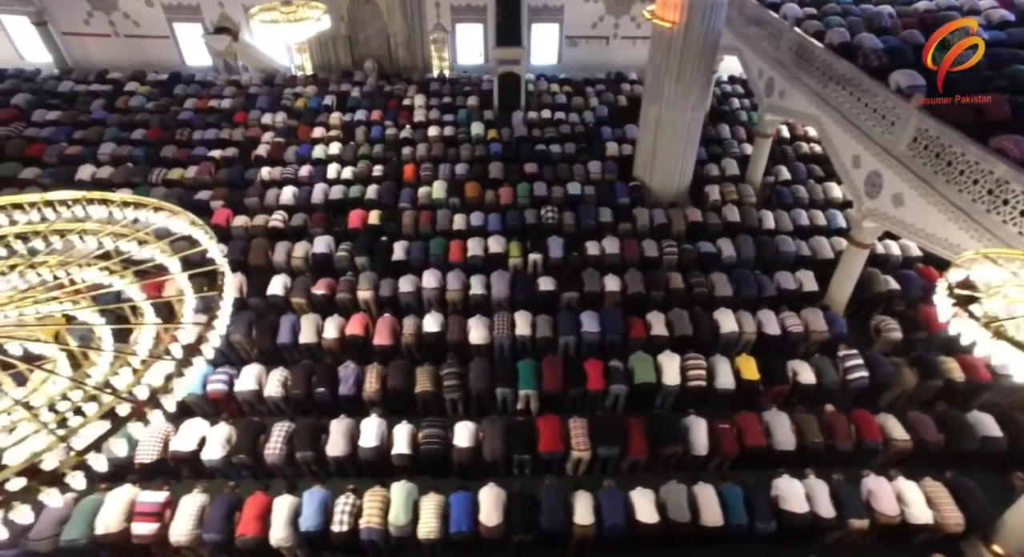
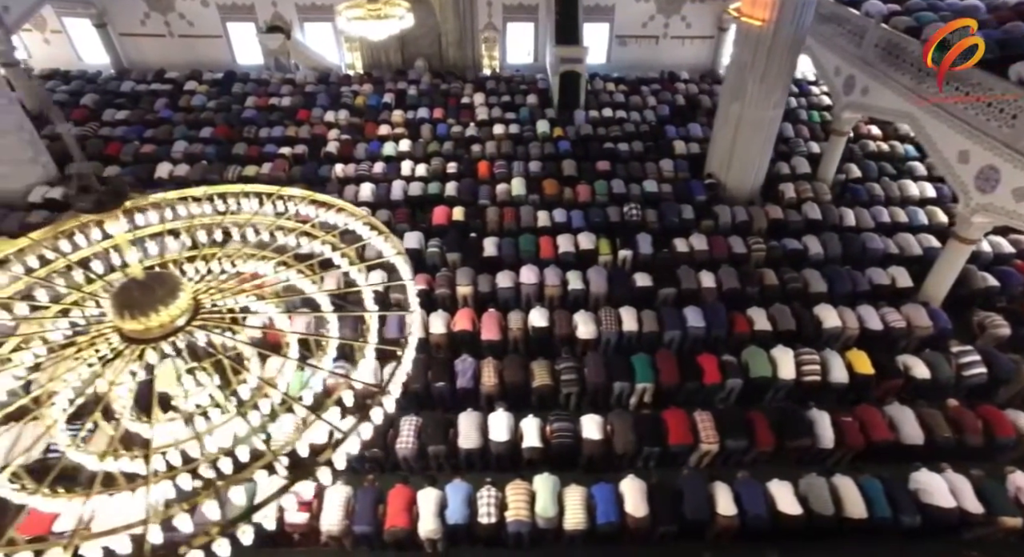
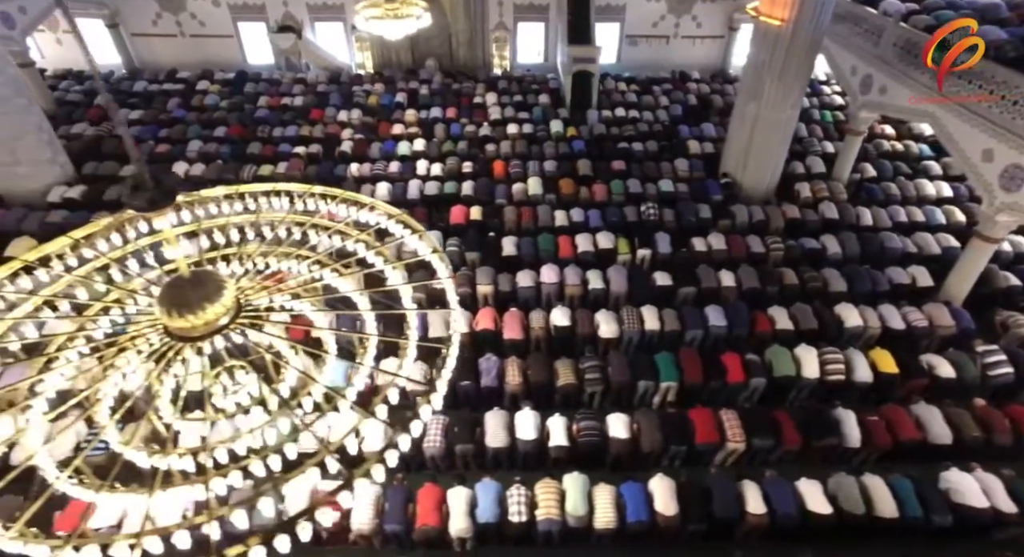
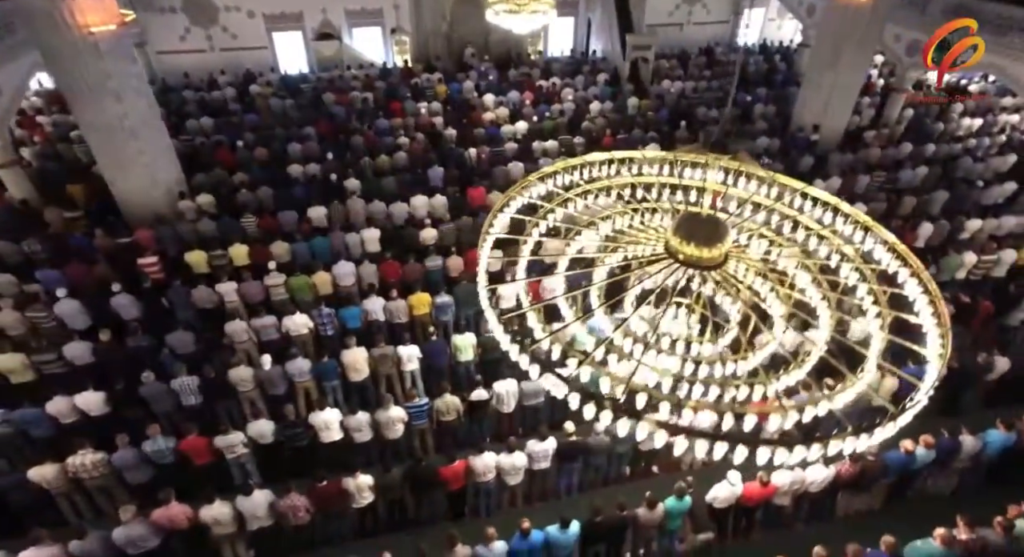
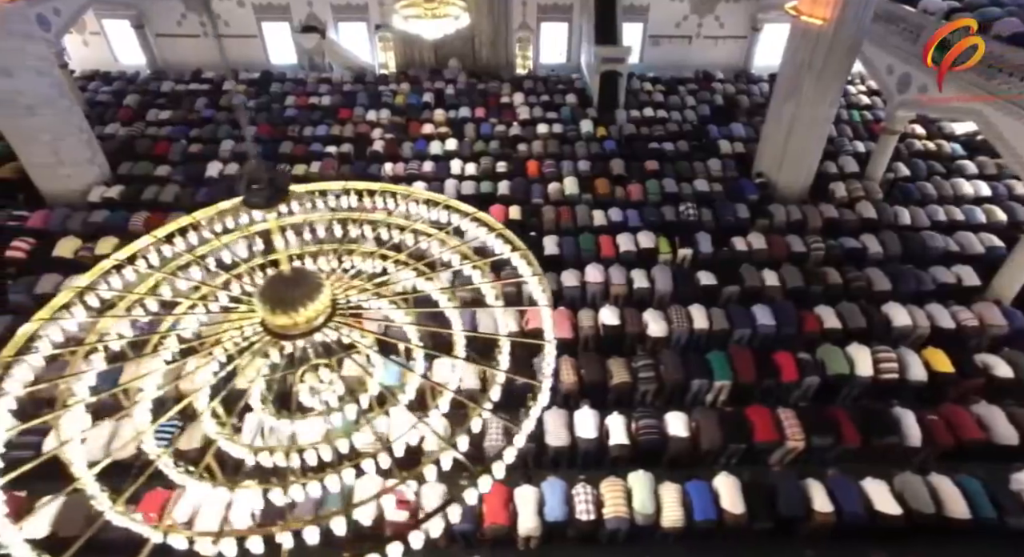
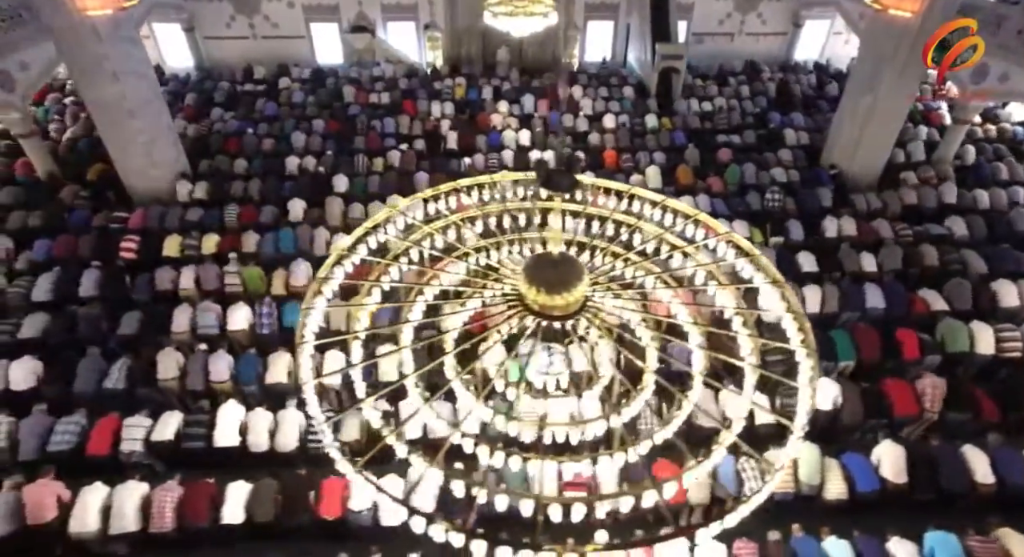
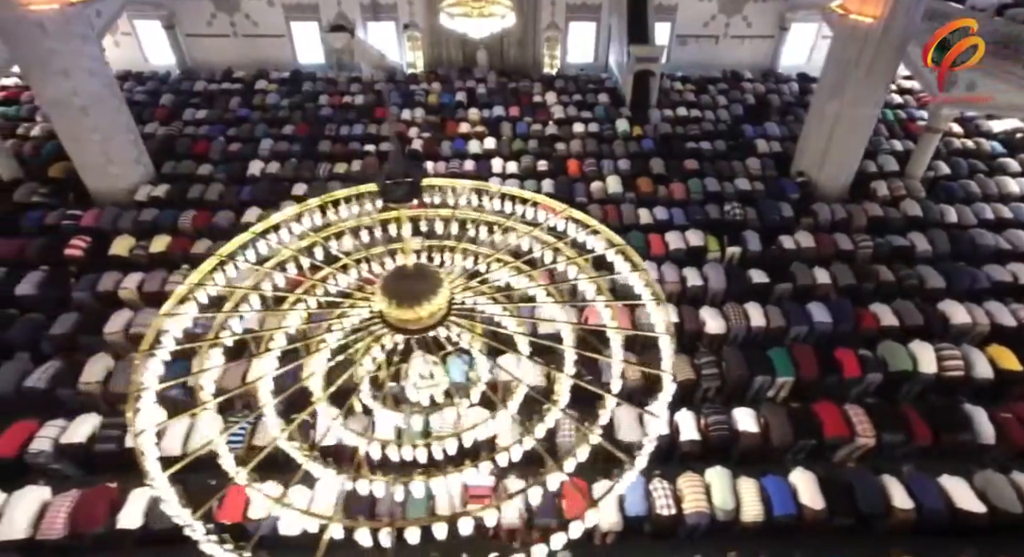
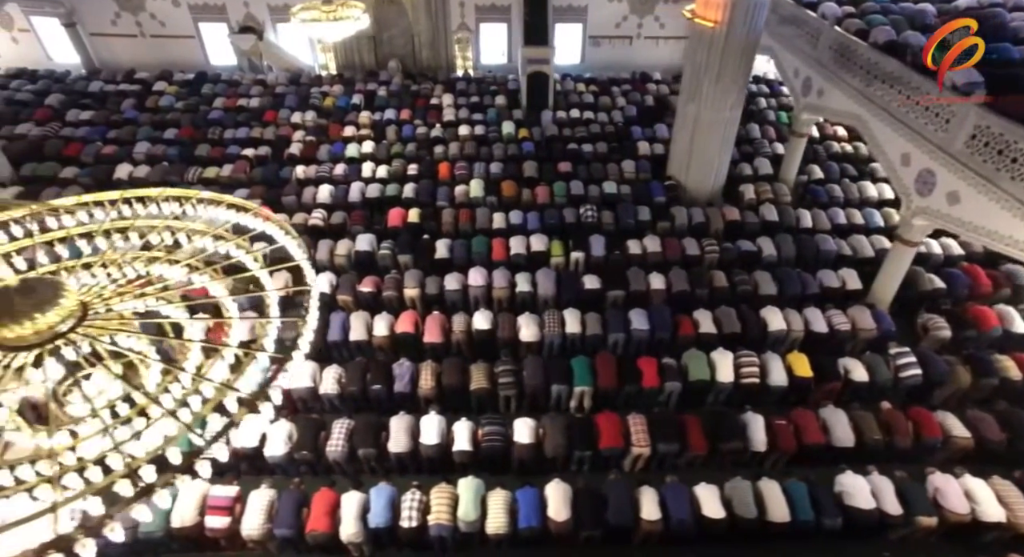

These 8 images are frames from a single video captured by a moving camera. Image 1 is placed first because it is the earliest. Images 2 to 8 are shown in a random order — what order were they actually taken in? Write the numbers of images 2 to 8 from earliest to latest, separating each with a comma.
8, 2, 3, 5, 7, 6, 4
